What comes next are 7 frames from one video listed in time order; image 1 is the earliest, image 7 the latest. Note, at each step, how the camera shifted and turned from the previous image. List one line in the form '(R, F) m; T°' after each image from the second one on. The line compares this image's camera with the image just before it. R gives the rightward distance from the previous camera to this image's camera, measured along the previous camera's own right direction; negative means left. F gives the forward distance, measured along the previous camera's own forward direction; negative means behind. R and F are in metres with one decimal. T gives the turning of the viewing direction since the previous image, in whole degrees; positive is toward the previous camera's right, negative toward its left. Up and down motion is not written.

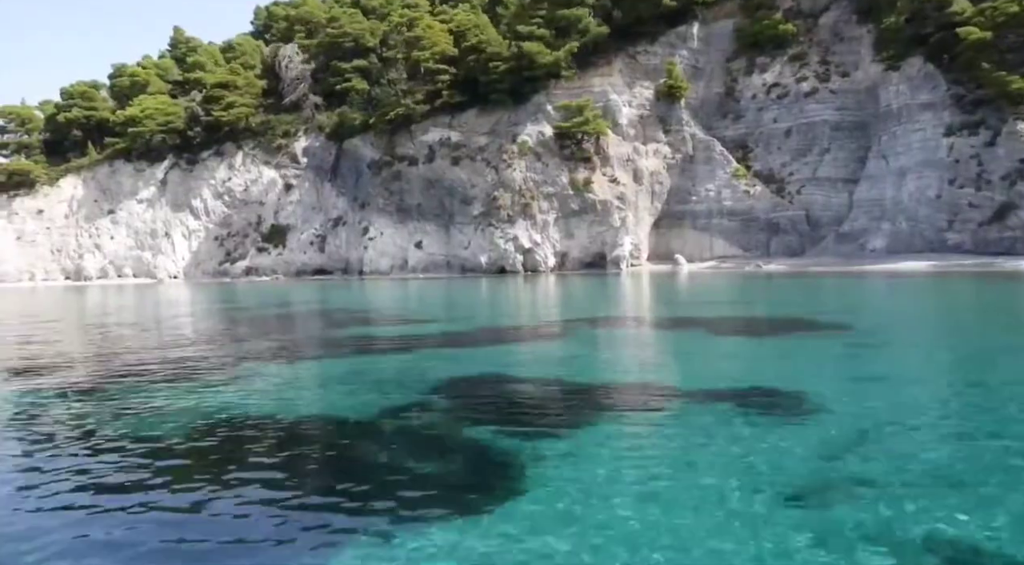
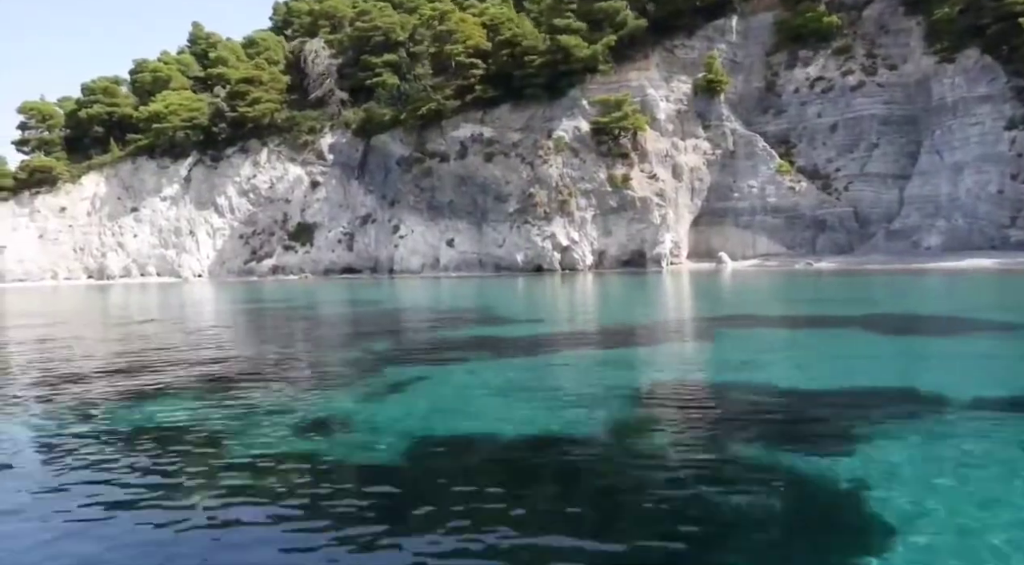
(-1.7, +0.9) m; 0°
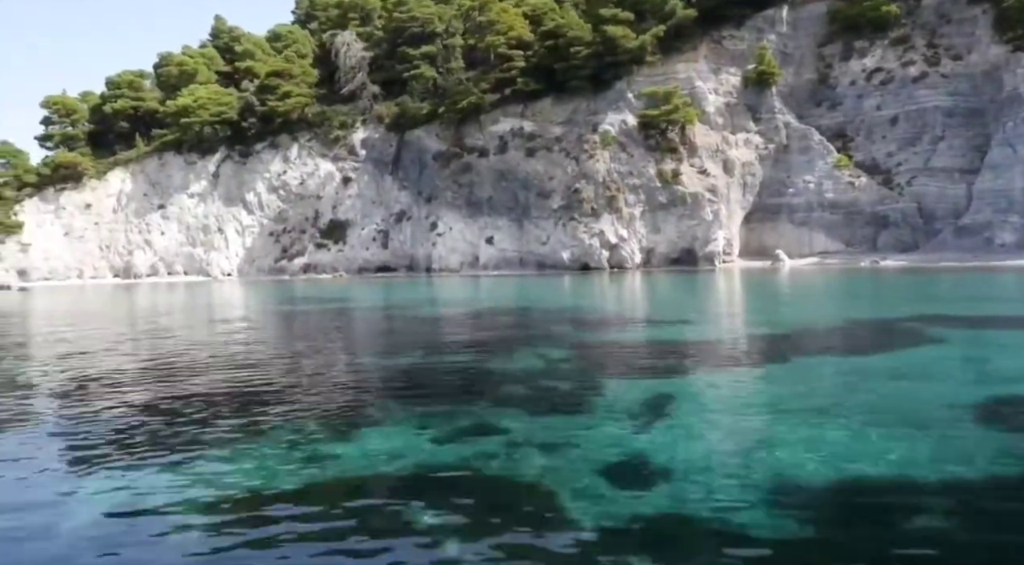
(-2.0, +1.3) m; 0°
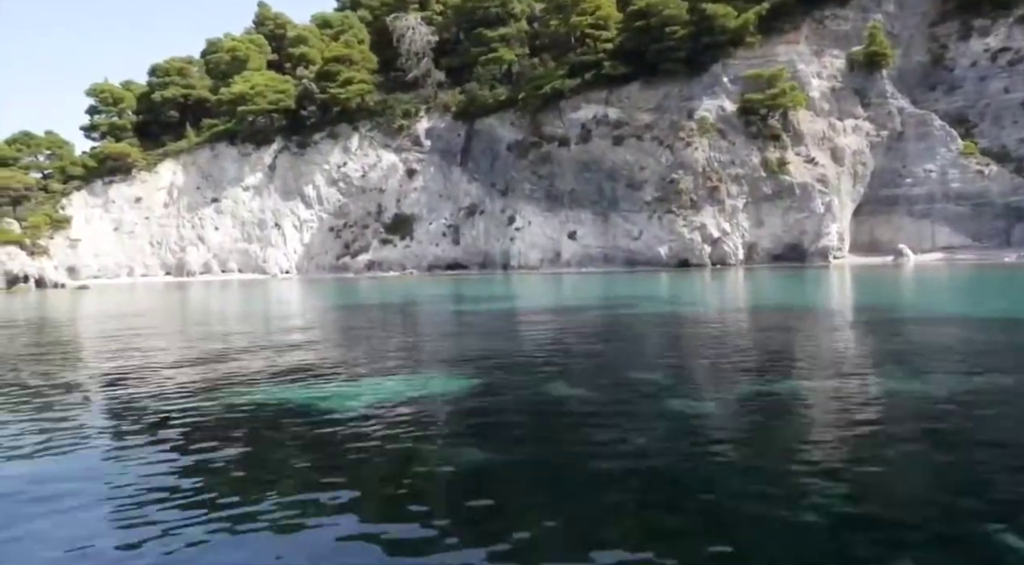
(-3.9, +2.7) m; 0°
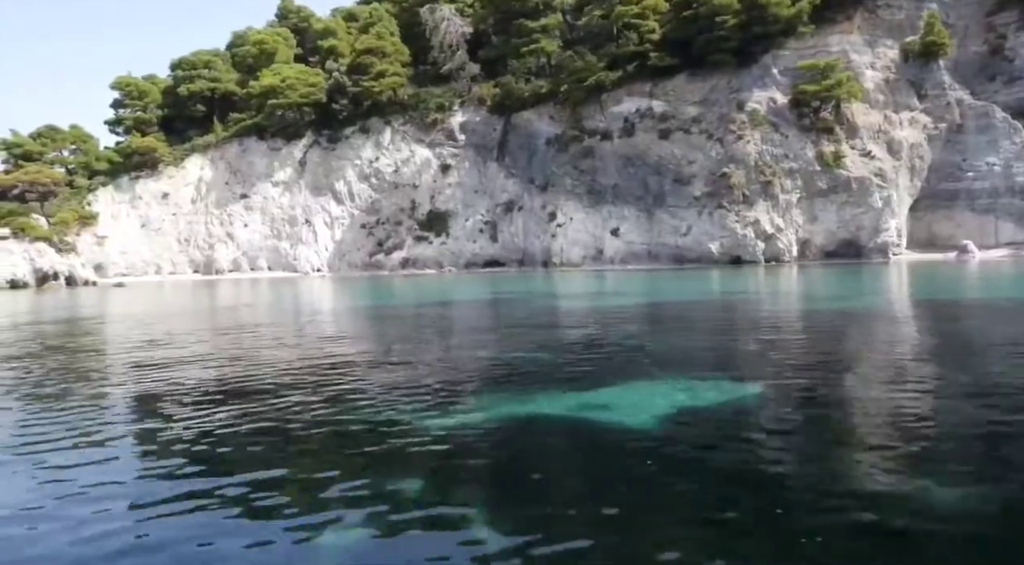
(-1.9, +1.1) m; 0°
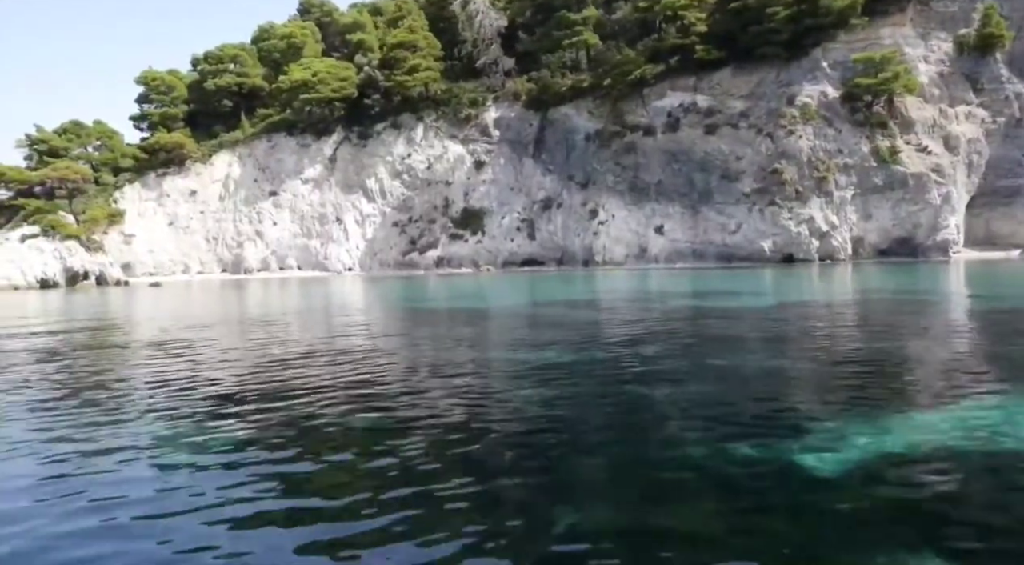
(-1.9, +1.0) m; 0°
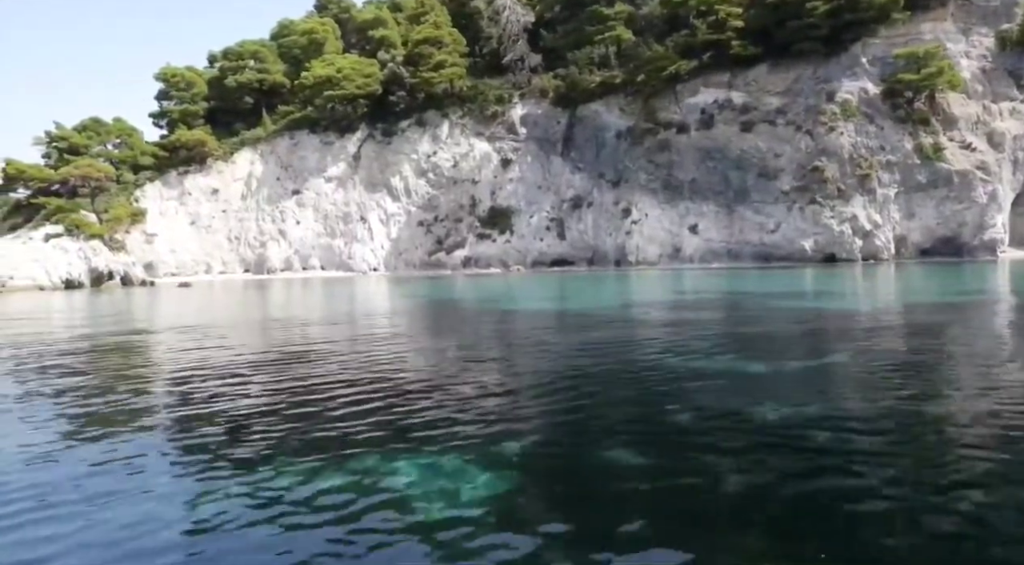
(-1.5, +0.7) m; 0°
